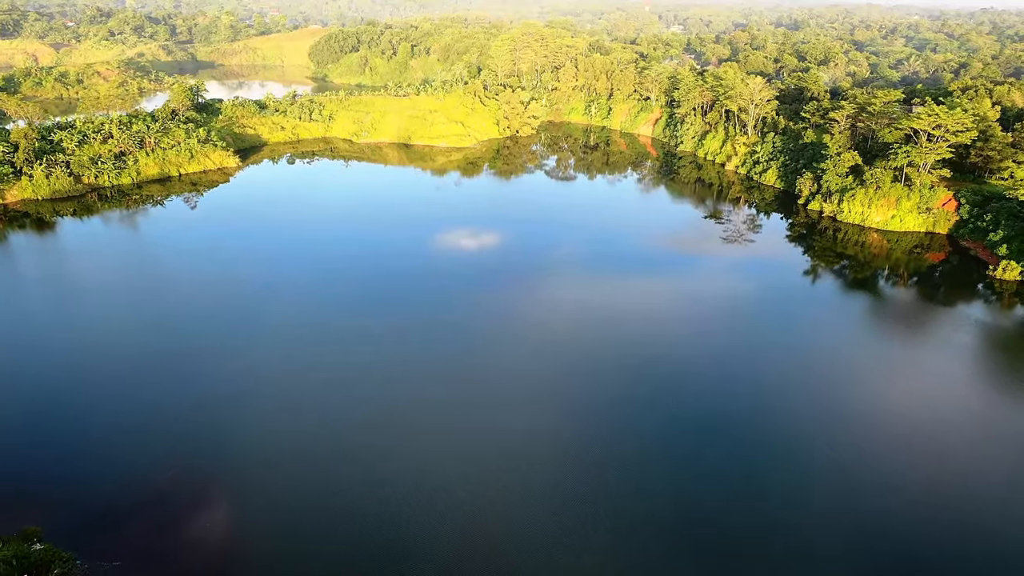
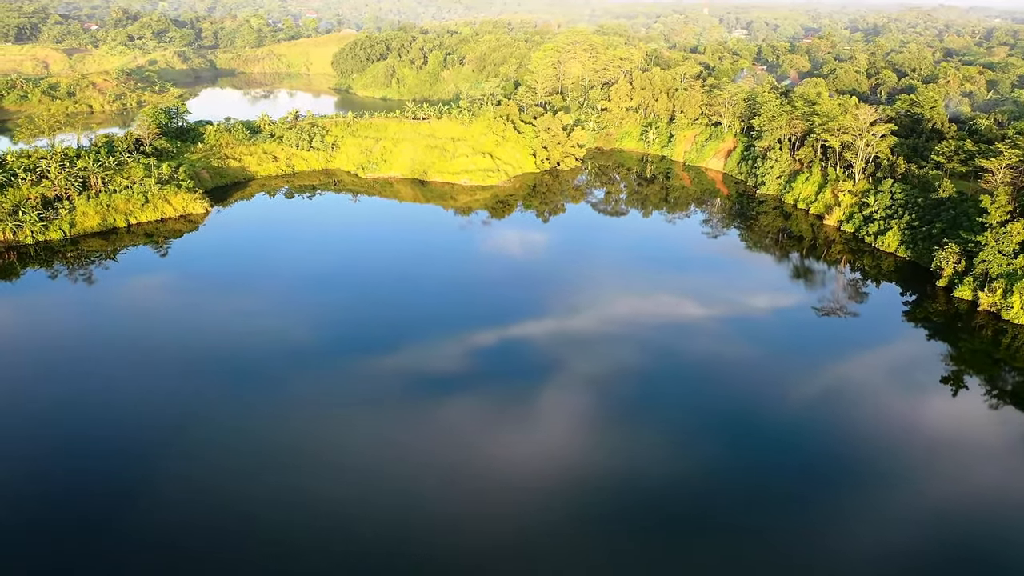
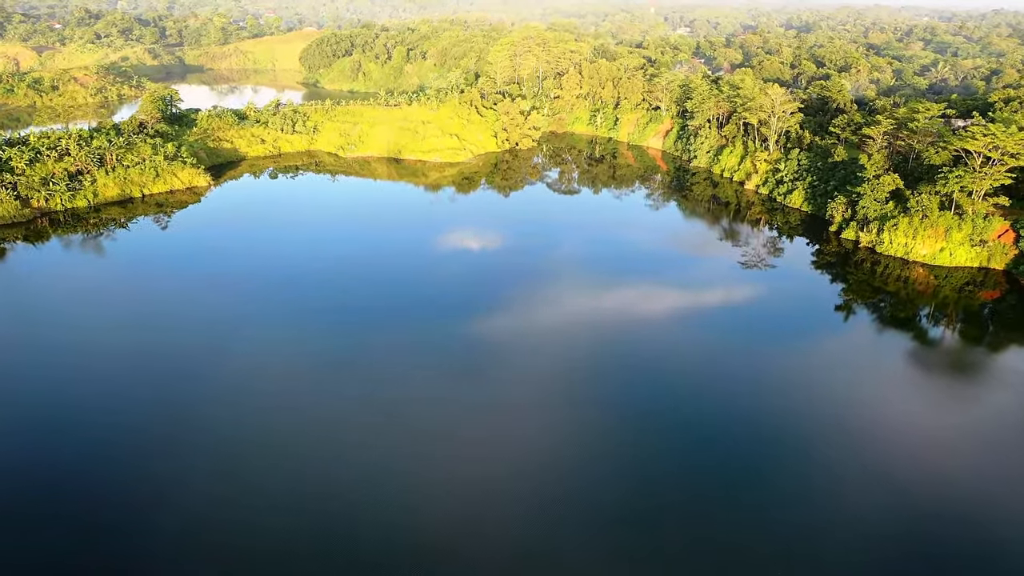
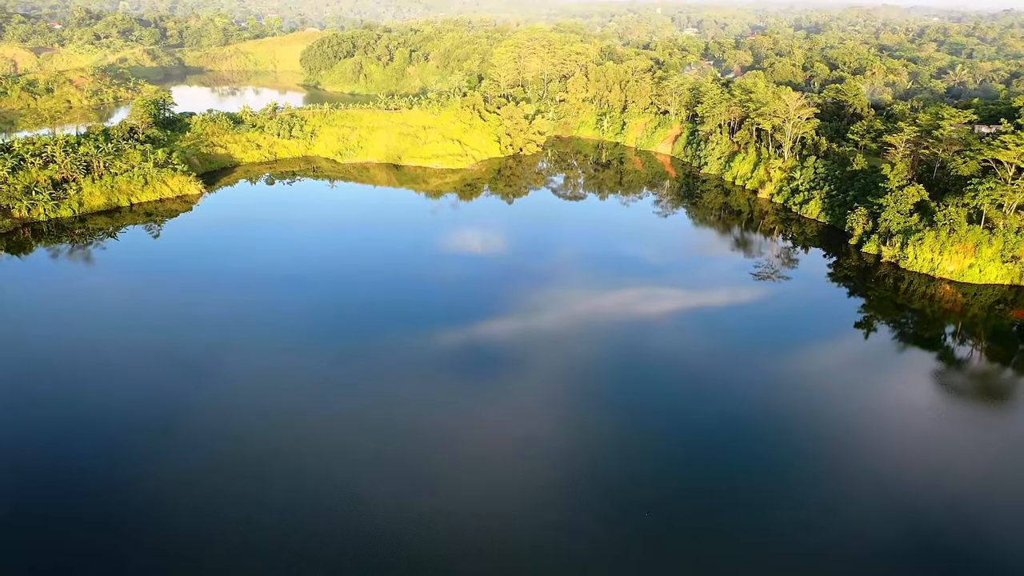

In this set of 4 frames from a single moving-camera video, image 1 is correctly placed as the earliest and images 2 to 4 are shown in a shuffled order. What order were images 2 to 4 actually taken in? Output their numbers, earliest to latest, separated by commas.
3, 4, 2
